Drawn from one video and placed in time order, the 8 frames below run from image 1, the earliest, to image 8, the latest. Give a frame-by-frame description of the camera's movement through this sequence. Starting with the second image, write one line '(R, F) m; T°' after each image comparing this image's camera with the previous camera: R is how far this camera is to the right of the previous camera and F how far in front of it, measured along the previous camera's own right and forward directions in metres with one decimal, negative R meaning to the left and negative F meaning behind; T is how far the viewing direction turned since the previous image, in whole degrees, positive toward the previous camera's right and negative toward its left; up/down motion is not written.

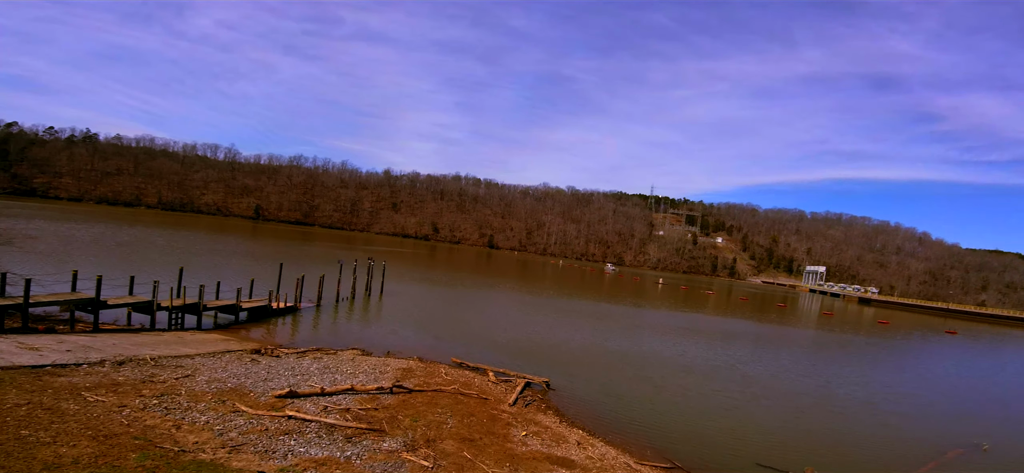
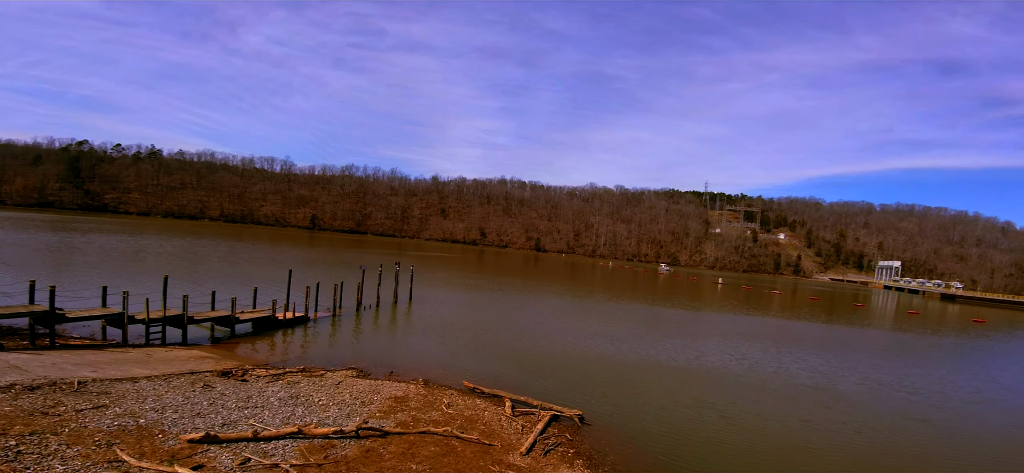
(+0.5, +2.5) m; -5°
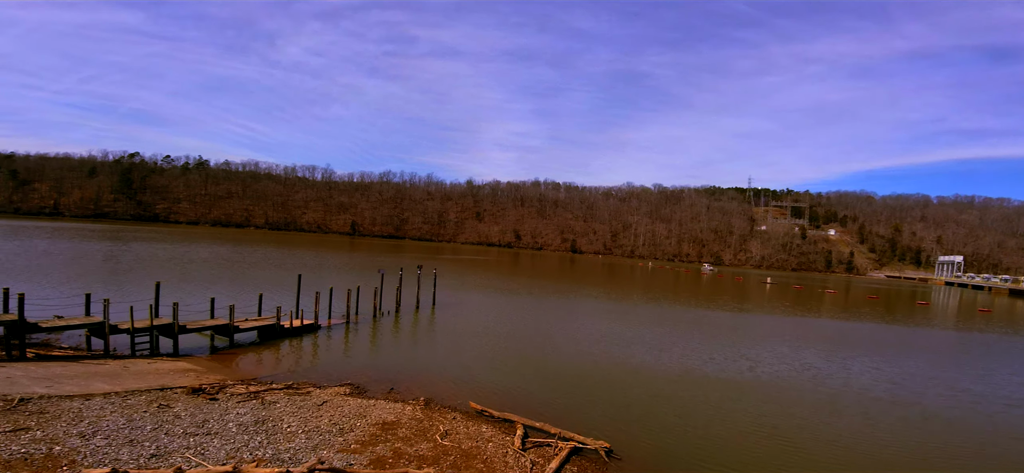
(+0.4, +1.5) m; -4°
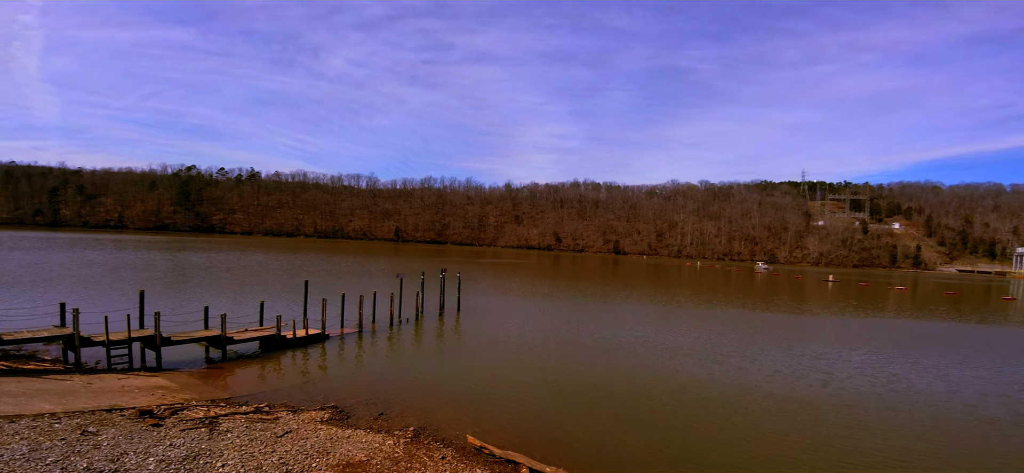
(+0.5, +1.7) m; -5°
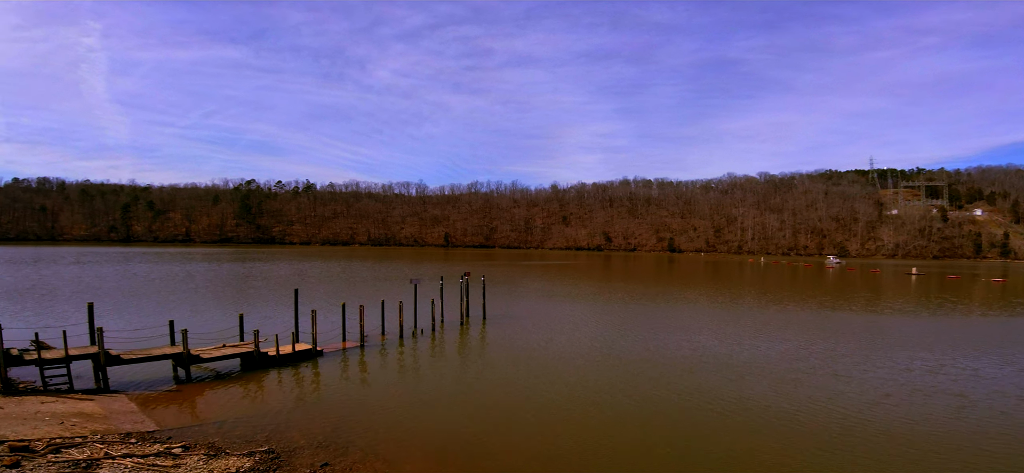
(-0.7, +1.2) m; -5°
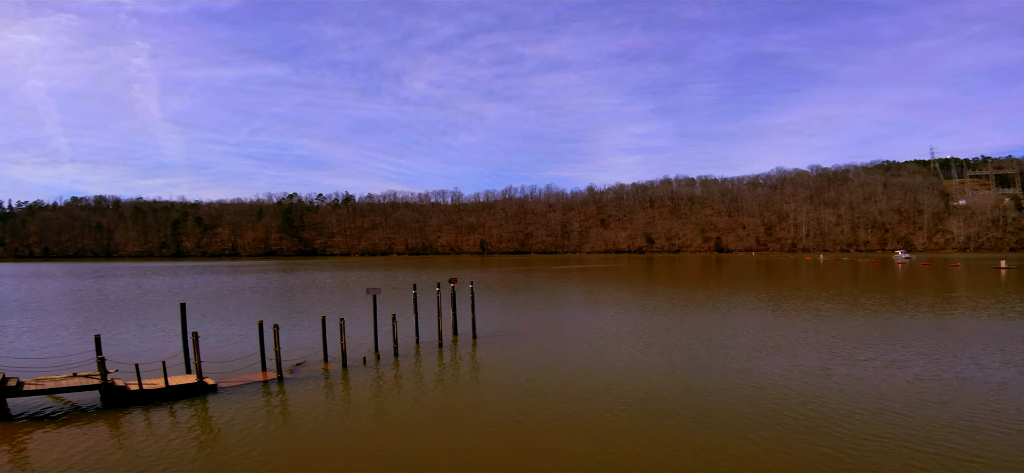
(-0.8, +1.4) m; -4°
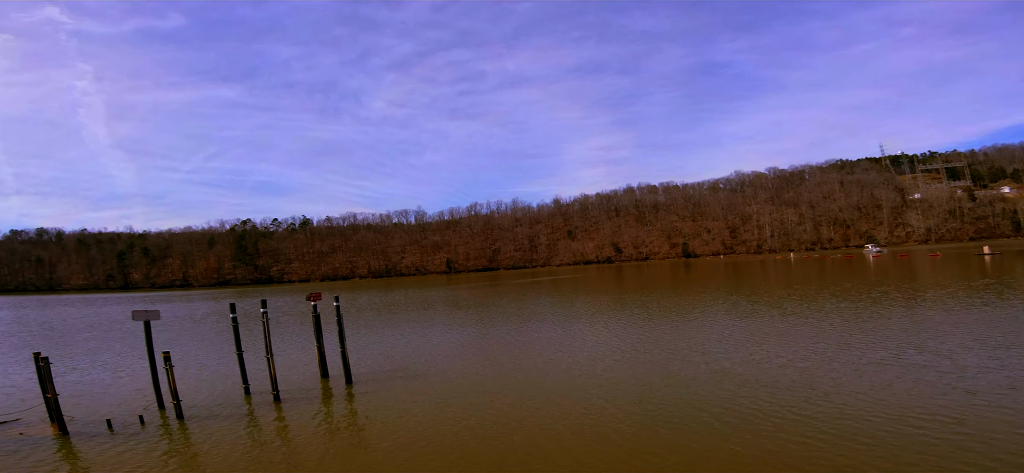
(+0.5, +2.5) m; +3°
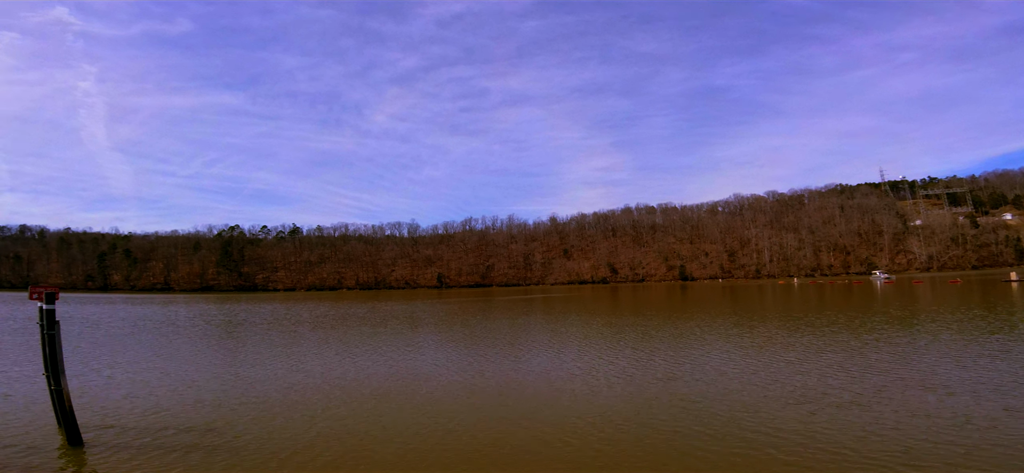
(+0.4, +1.9) m; 0°
